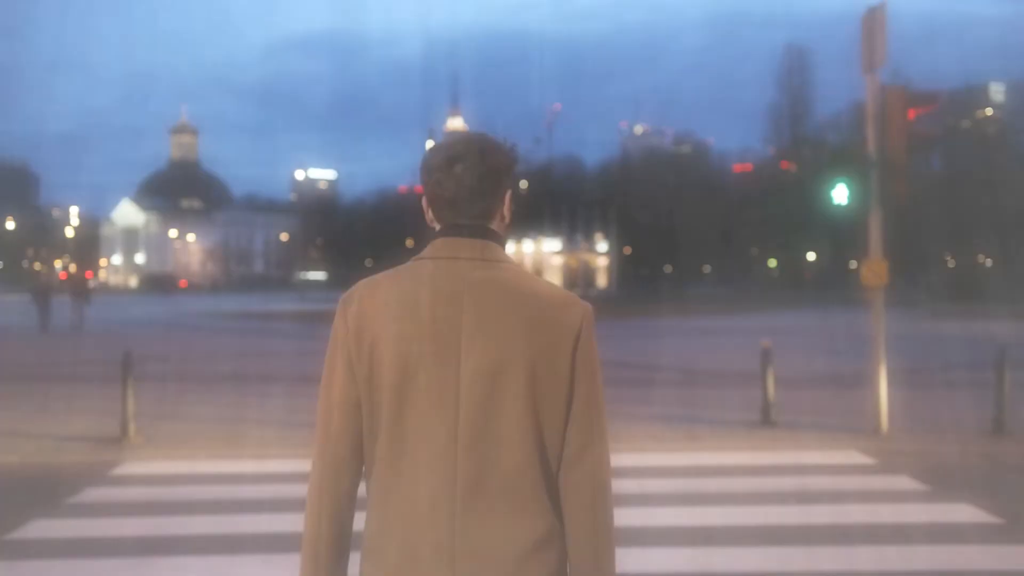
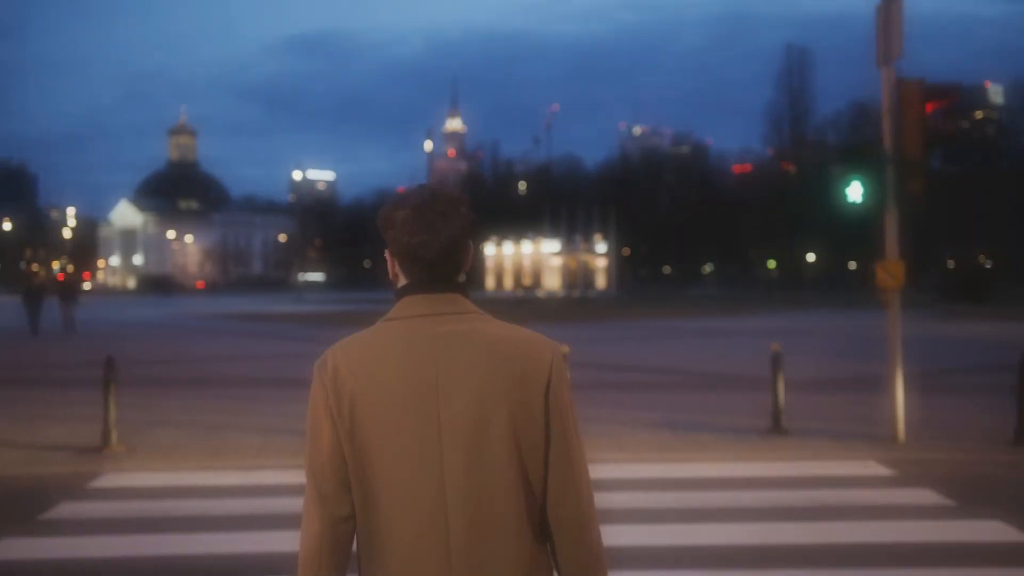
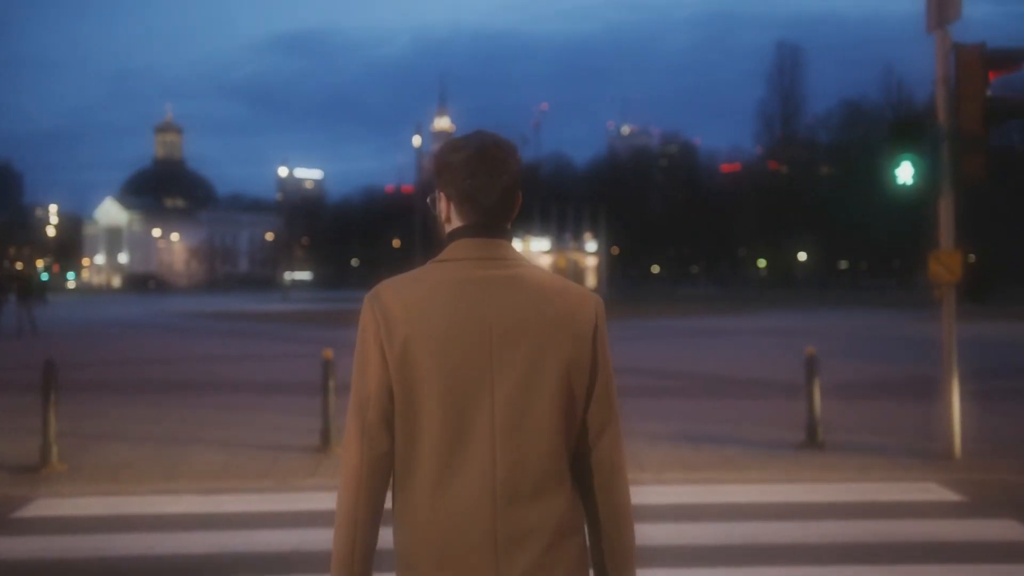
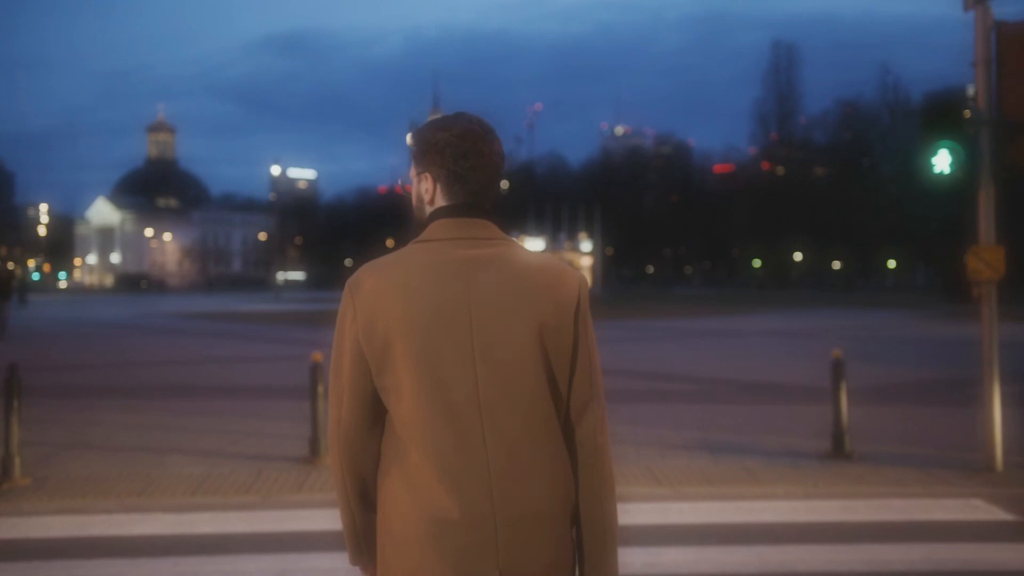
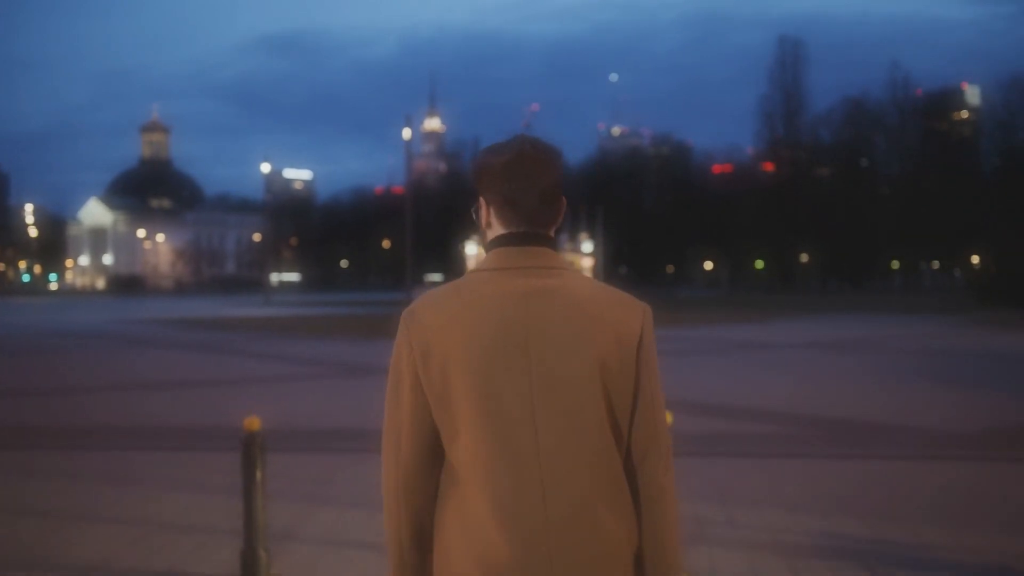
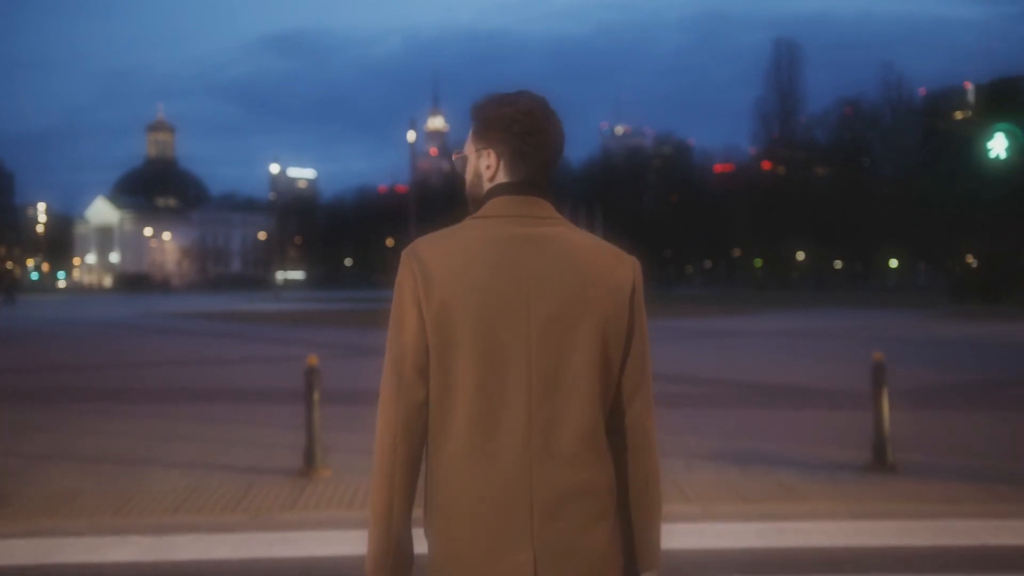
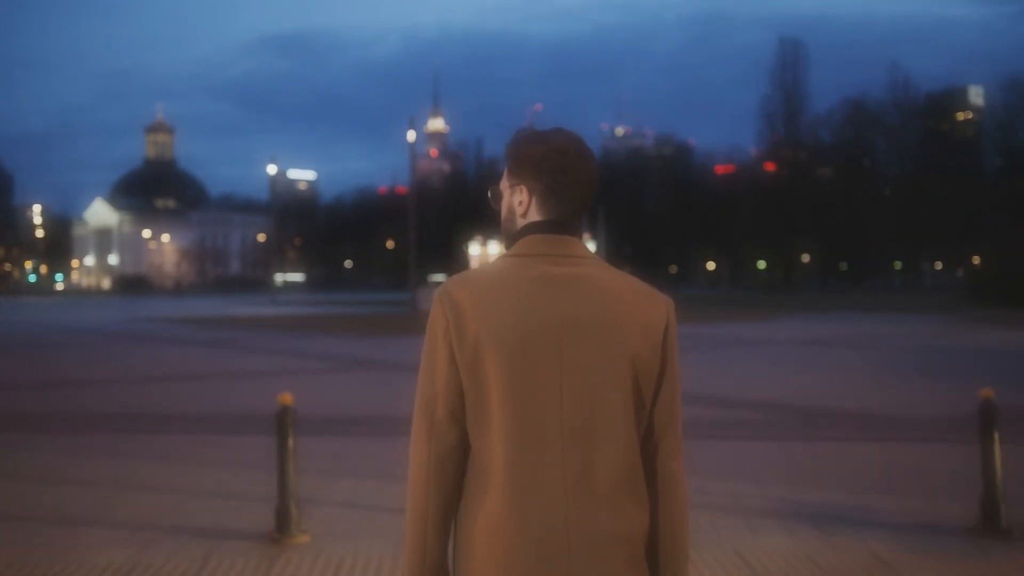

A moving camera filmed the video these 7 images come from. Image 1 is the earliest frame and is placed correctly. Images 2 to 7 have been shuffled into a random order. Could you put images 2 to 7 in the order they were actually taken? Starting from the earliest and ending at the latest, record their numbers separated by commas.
2, 3, 4, 6, 7, 5
